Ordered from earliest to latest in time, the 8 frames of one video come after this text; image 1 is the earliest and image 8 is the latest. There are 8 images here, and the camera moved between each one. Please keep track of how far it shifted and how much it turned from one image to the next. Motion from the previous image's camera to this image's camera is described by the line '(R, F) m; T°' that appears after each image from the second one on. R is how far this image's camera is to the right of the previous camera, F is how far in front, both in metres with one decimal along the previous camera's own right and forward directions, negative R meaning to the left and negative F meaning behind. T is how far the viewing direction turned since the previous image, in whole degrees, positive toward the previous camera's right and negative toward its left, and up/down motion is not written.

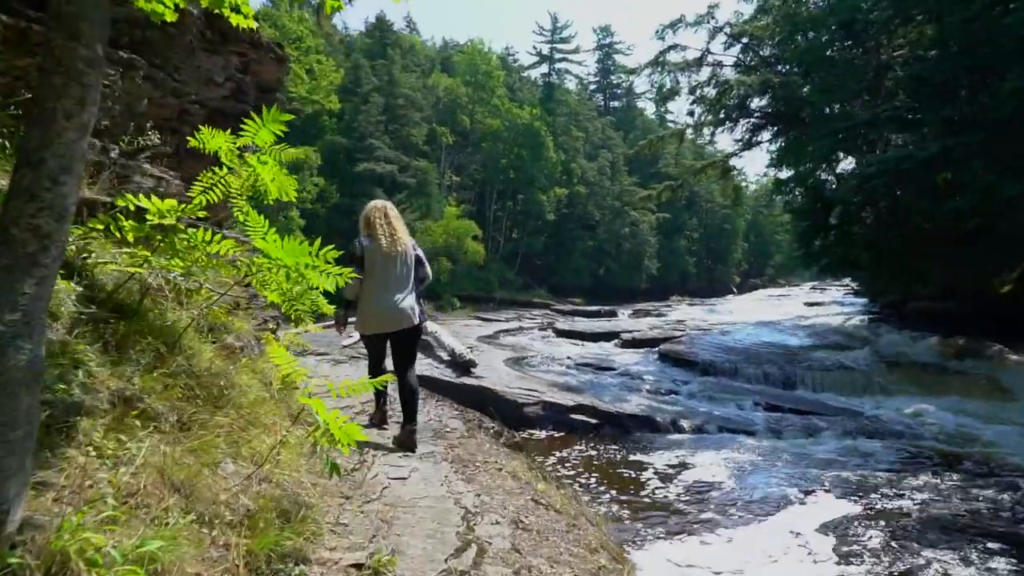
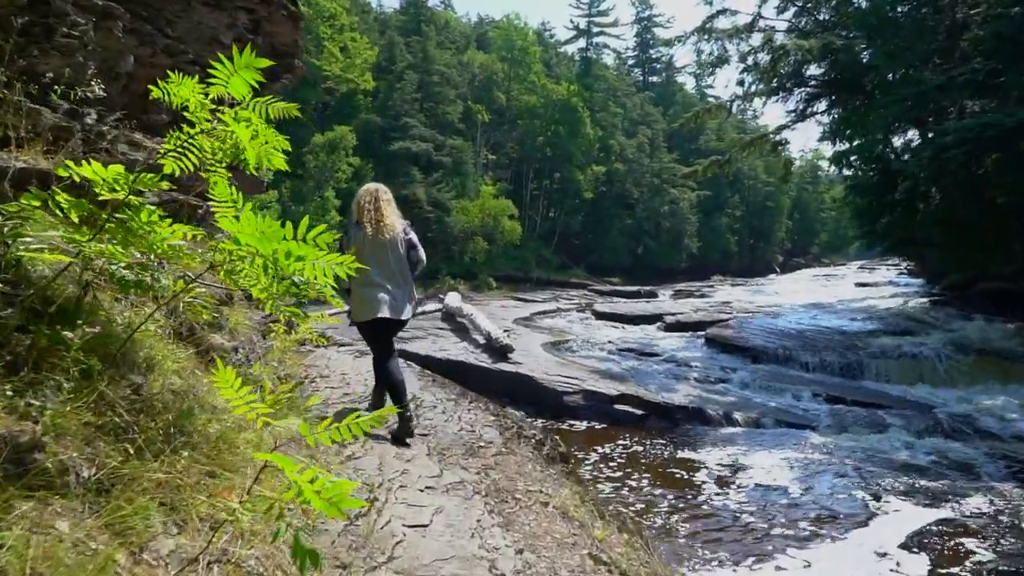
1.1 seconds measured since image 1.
(0.0, +0.6) m; -3°
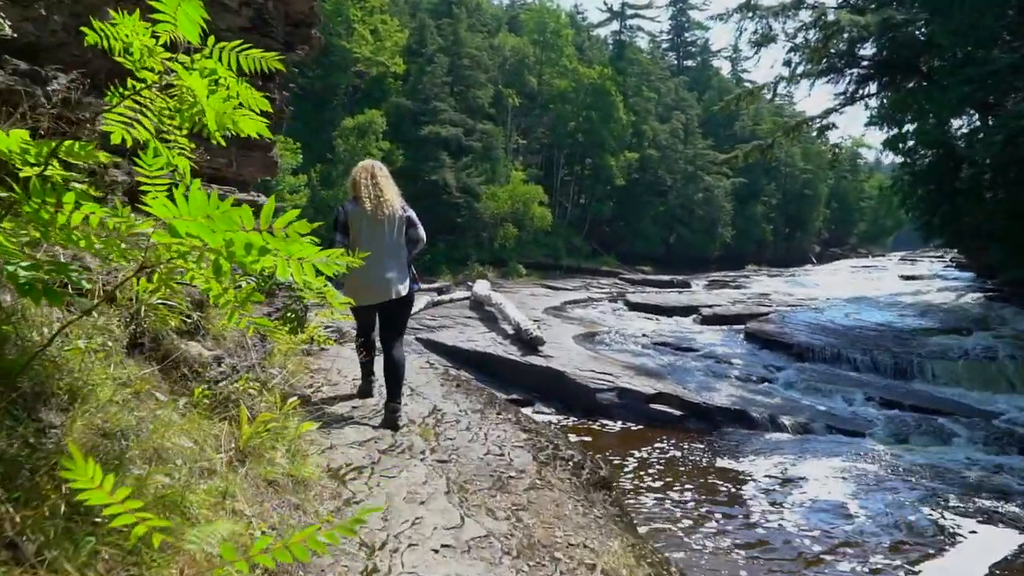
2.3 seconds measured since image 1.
(0.0, +0.5) m; -2°
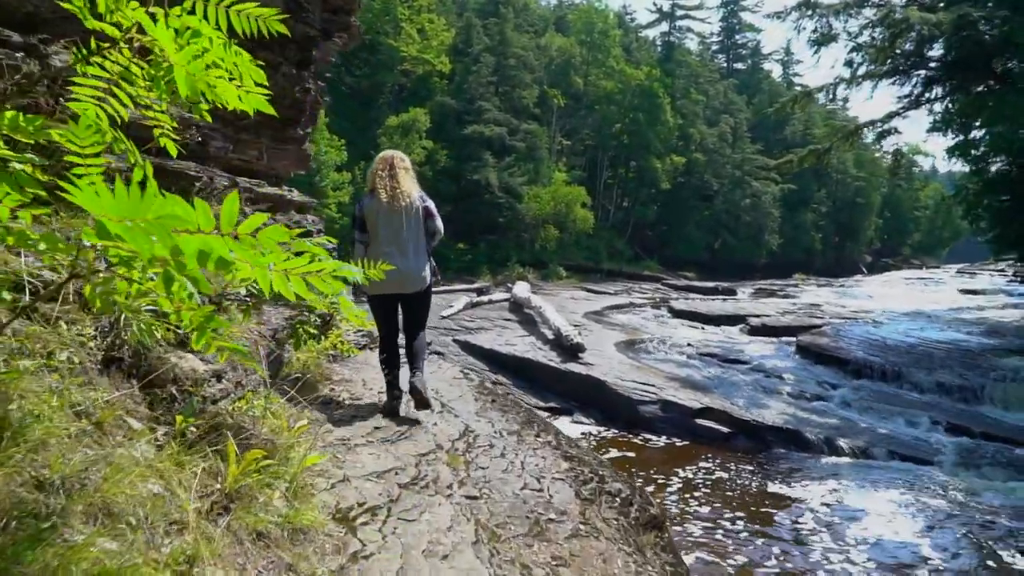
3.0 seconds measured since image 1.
(0.0, +0.4) m; -3°
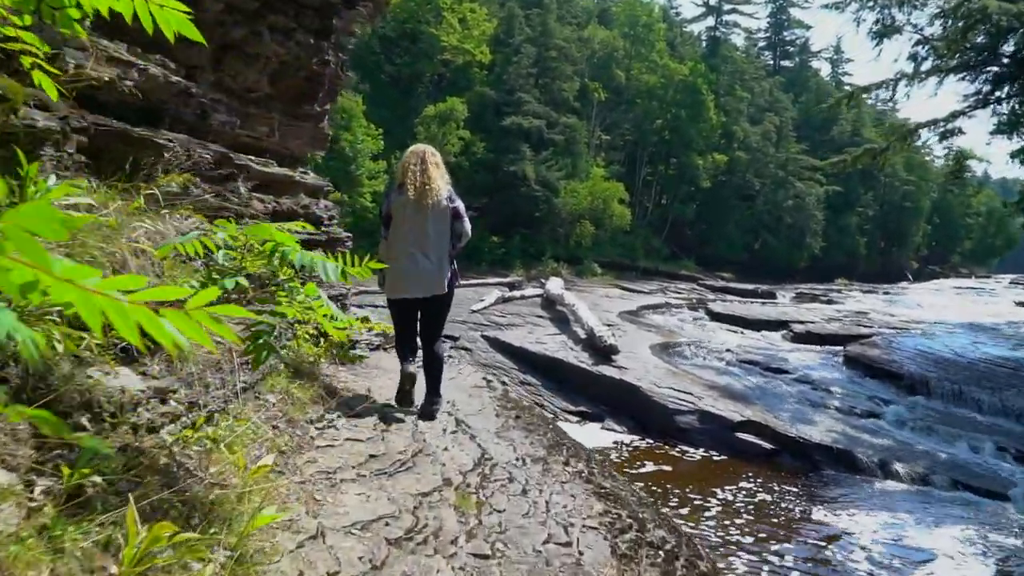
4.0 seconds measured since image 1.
(0.0, +0.5) m; -3°
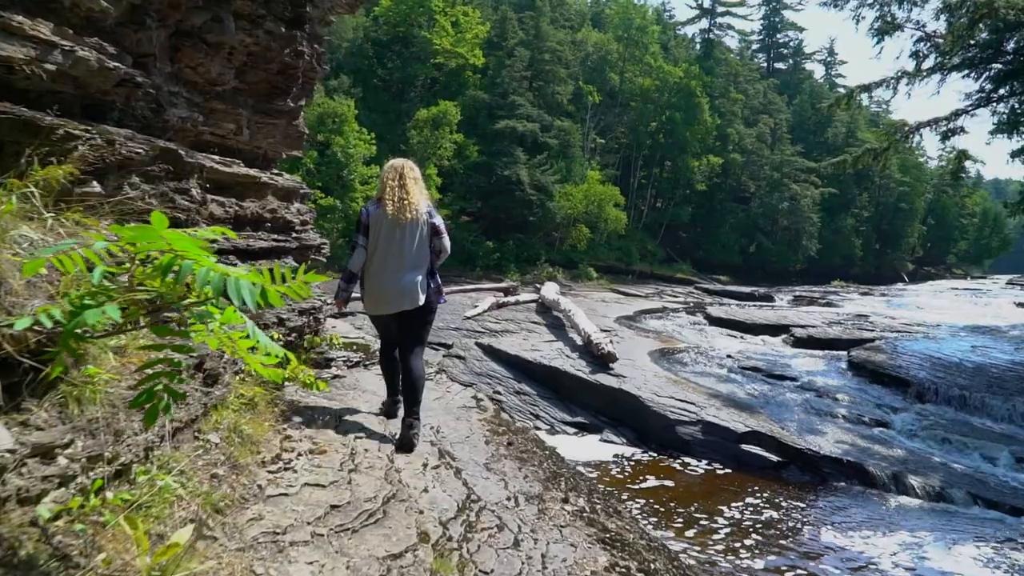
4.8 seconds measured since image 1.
(0.0, +0.4) m; 0°
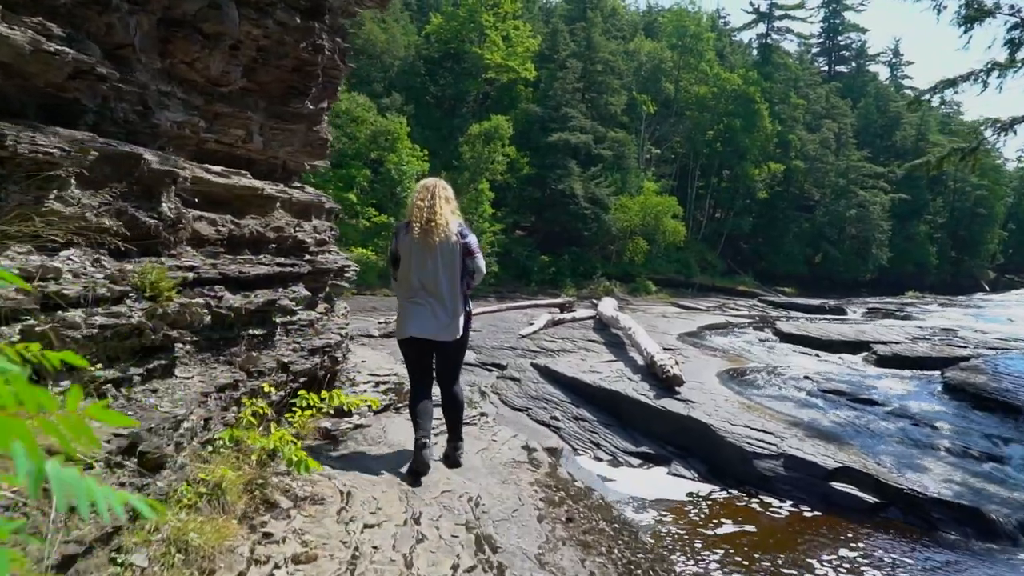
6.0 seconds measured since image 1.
(0.0, +0.6) m; -4°
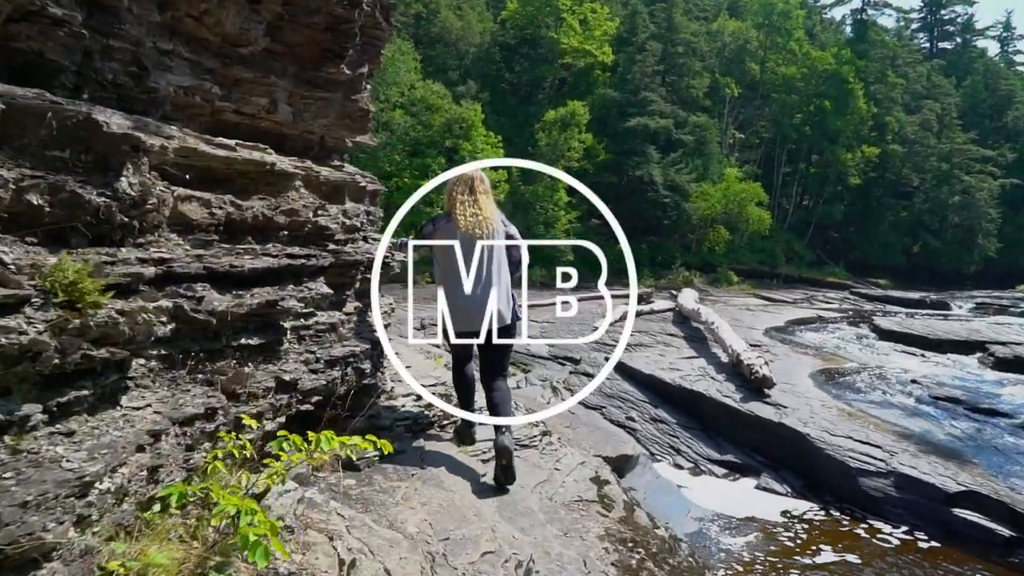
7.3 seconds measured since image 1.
(0.0, +0.6) m; -6°
